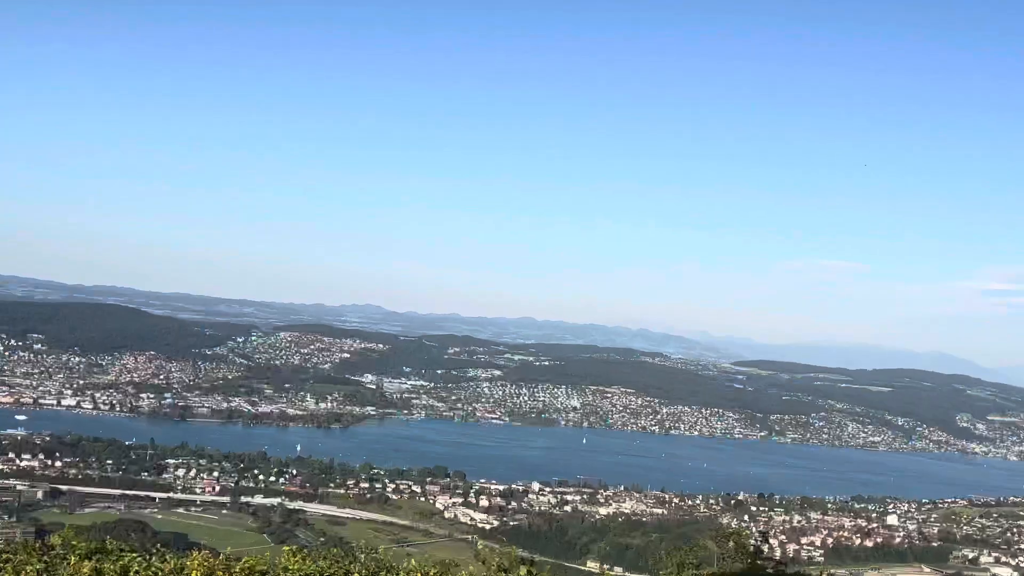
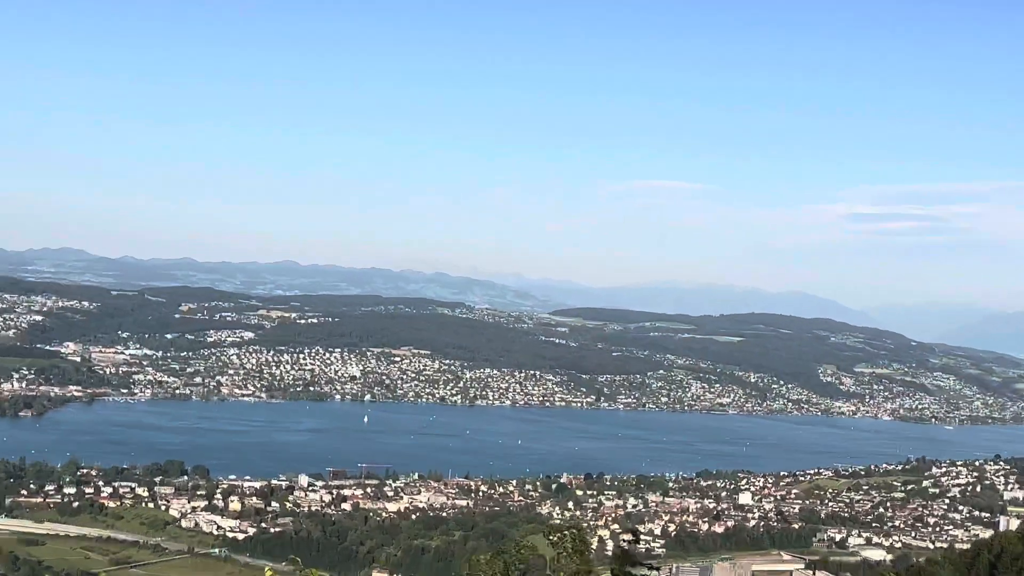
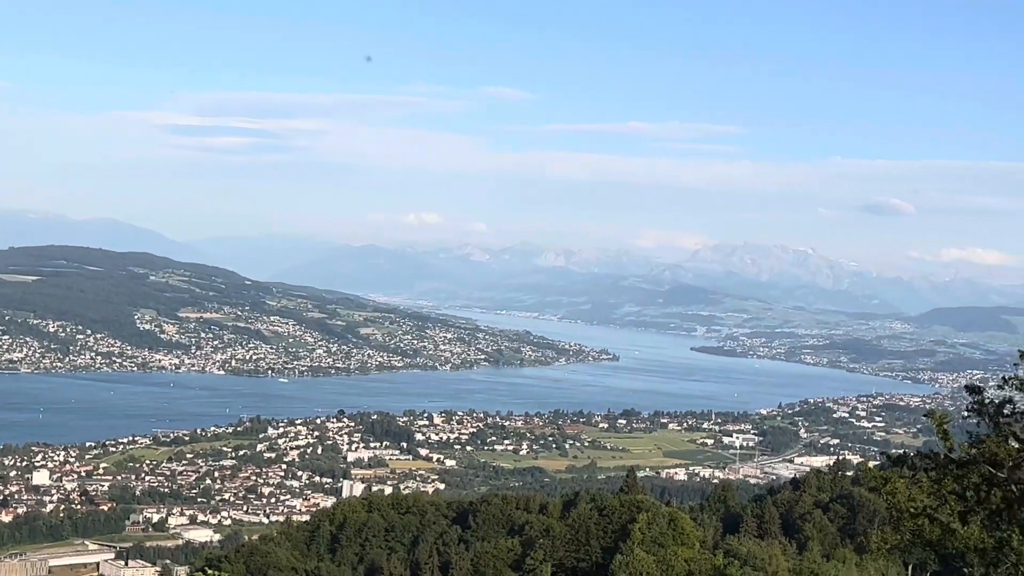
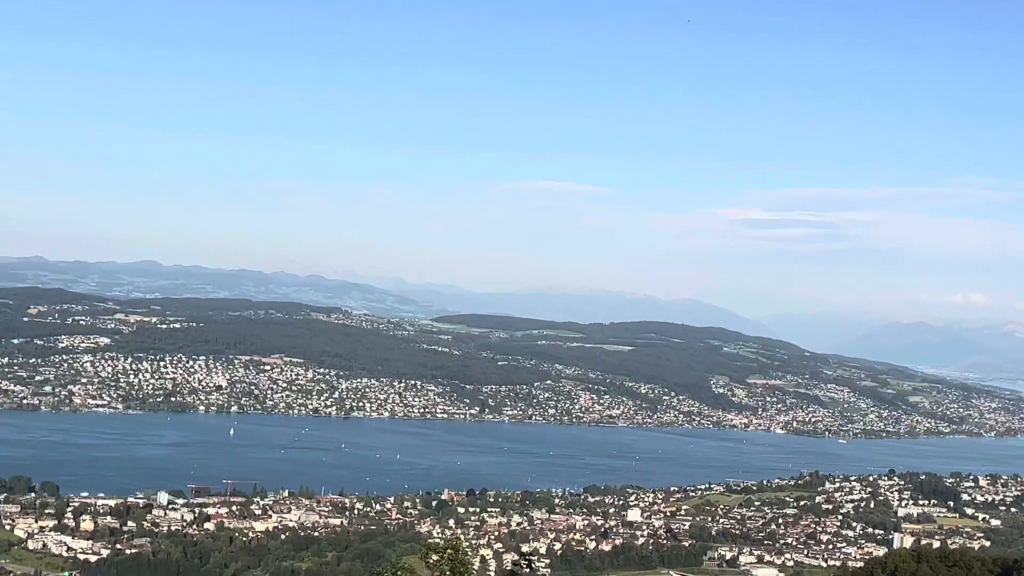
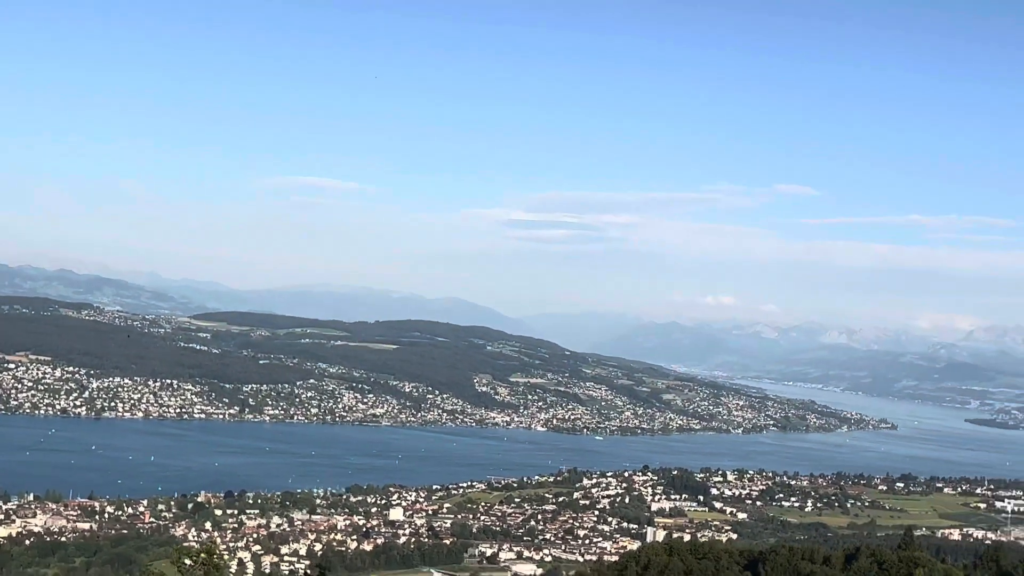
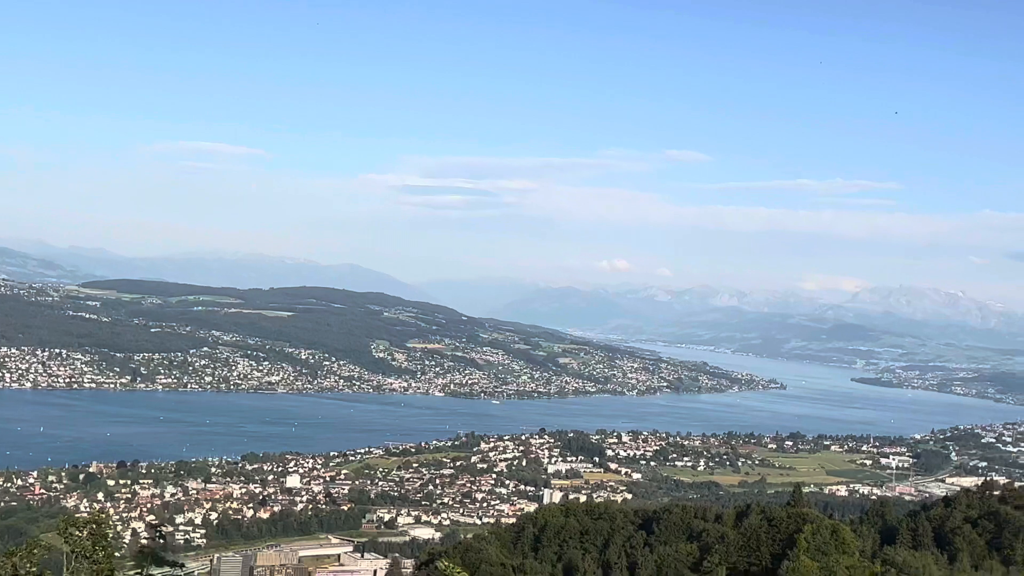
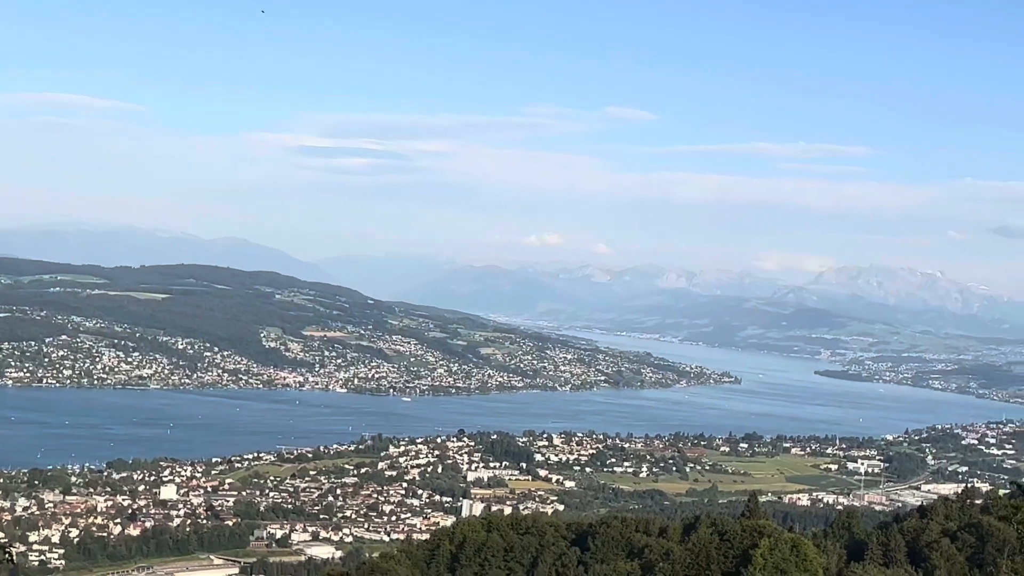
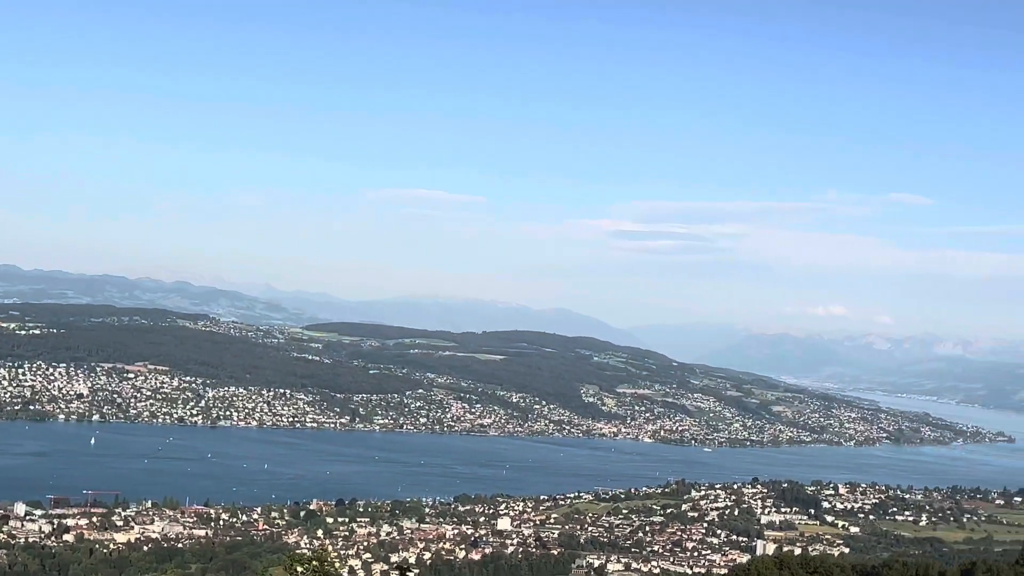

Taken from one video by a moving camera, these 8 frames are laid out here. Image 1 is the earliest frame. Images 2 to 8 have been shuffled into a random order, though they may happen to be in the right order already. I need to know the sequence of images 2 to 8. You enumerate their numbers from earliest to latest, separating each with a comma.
2, 4, 8, 5, 6, 7, 3
